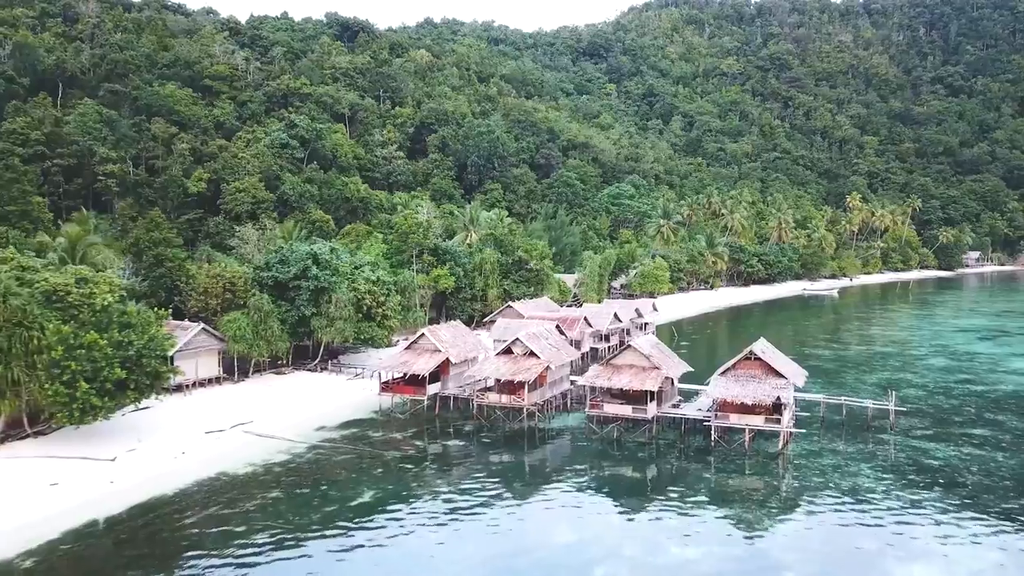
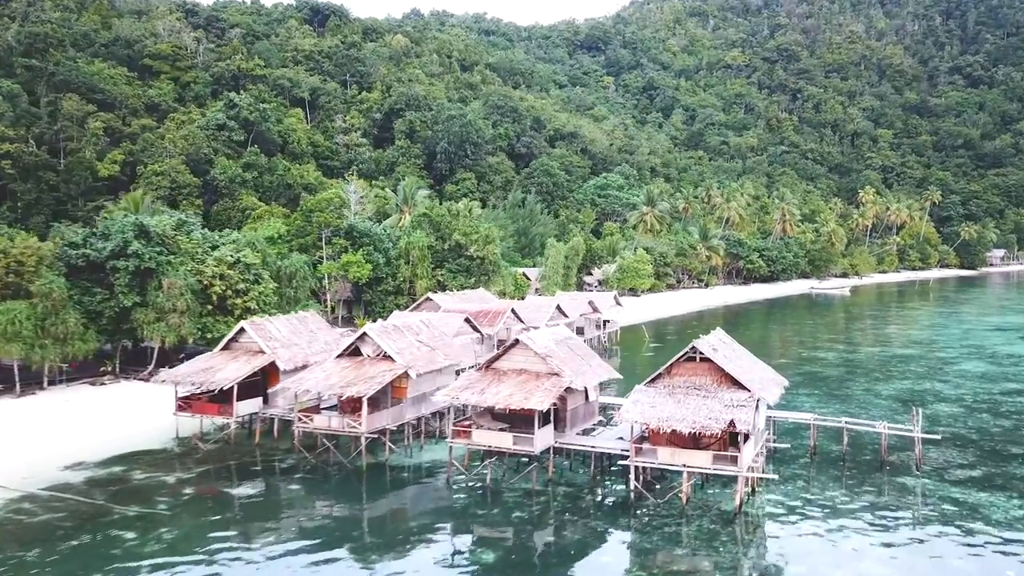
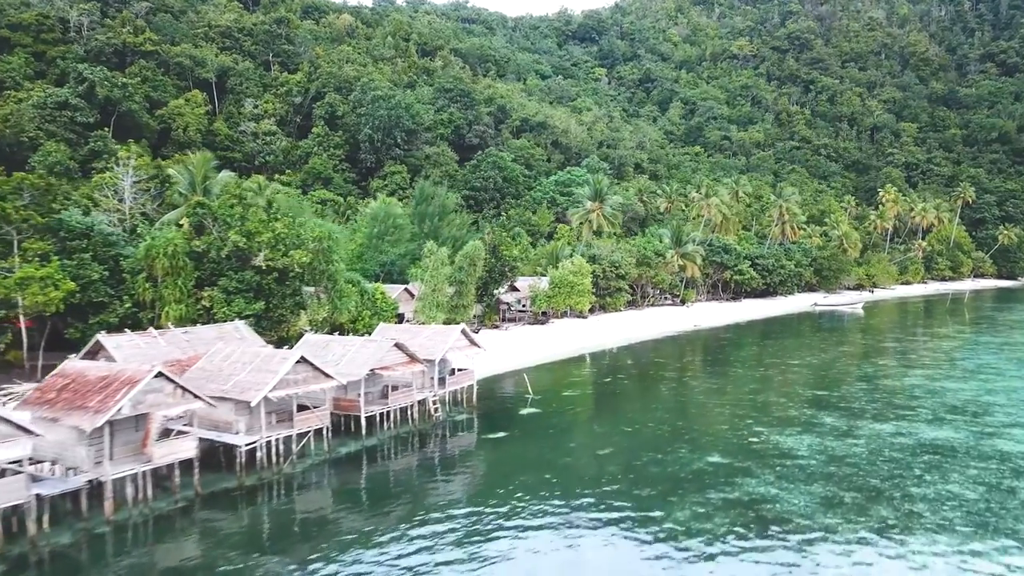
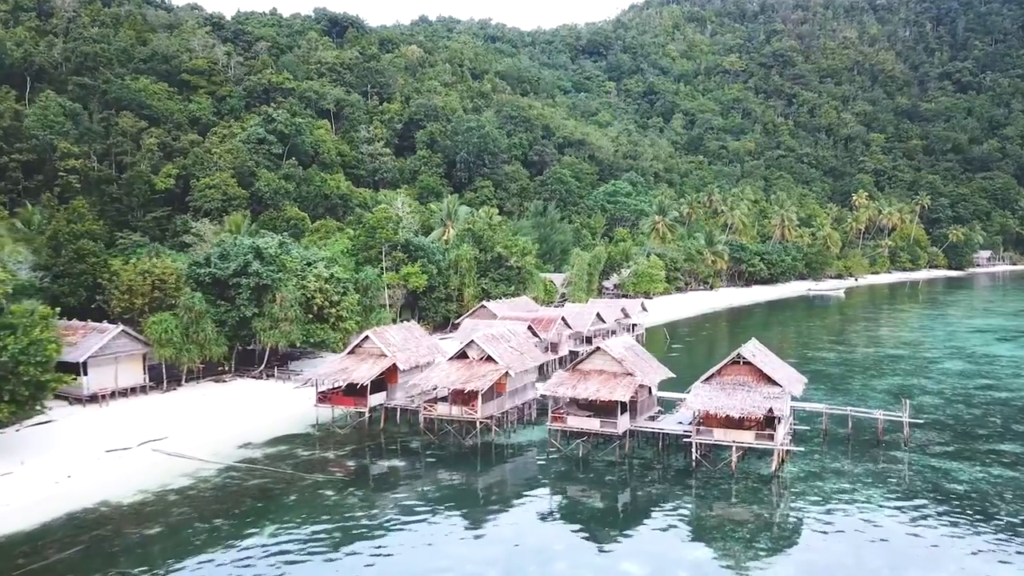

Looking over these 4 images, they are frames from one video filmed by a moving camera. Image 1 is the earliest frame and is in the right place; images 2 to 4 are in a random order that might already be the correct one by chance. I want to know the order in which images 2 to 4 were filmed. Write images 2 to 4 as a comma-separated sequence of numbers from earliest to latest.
4, 2, 3
